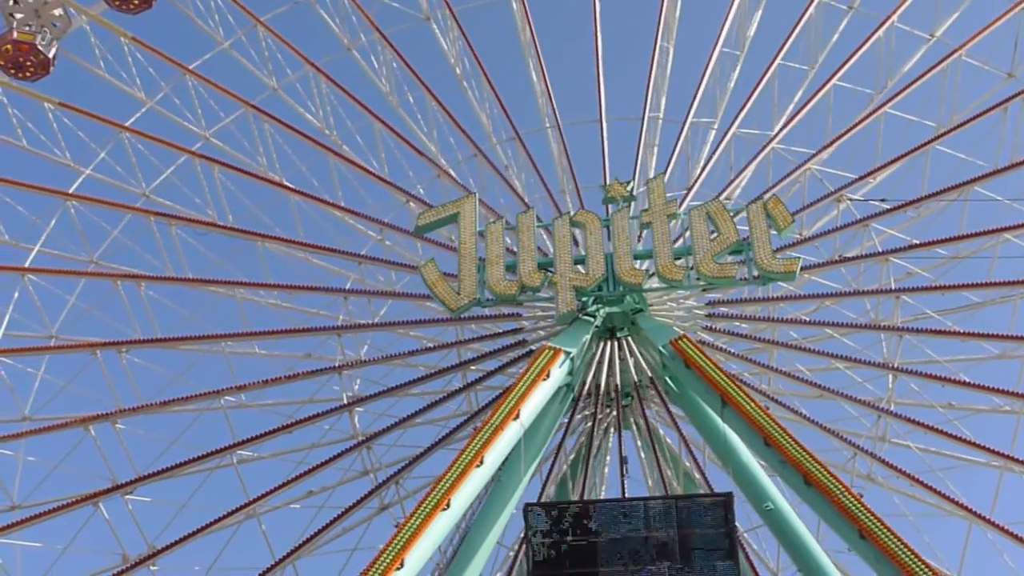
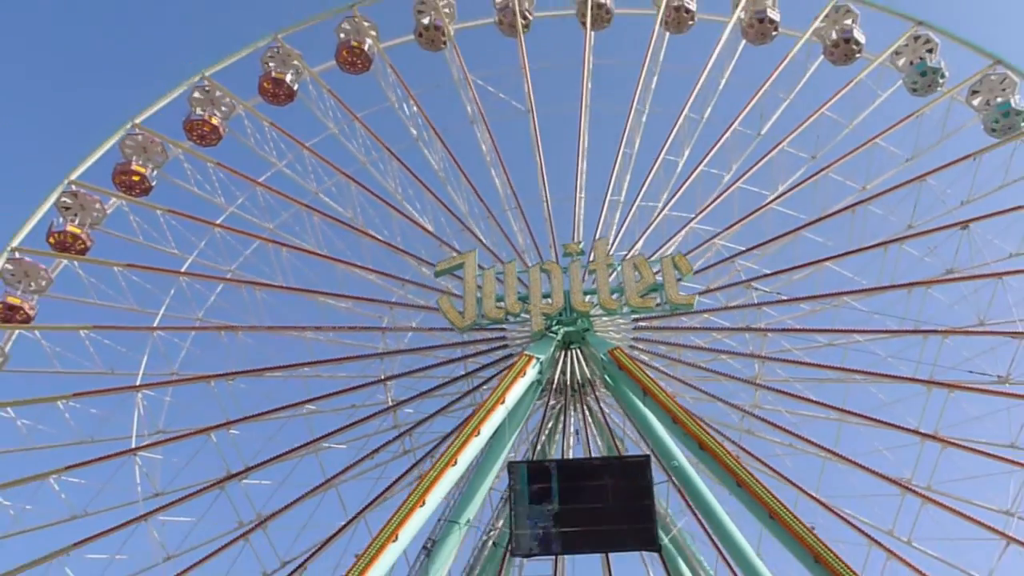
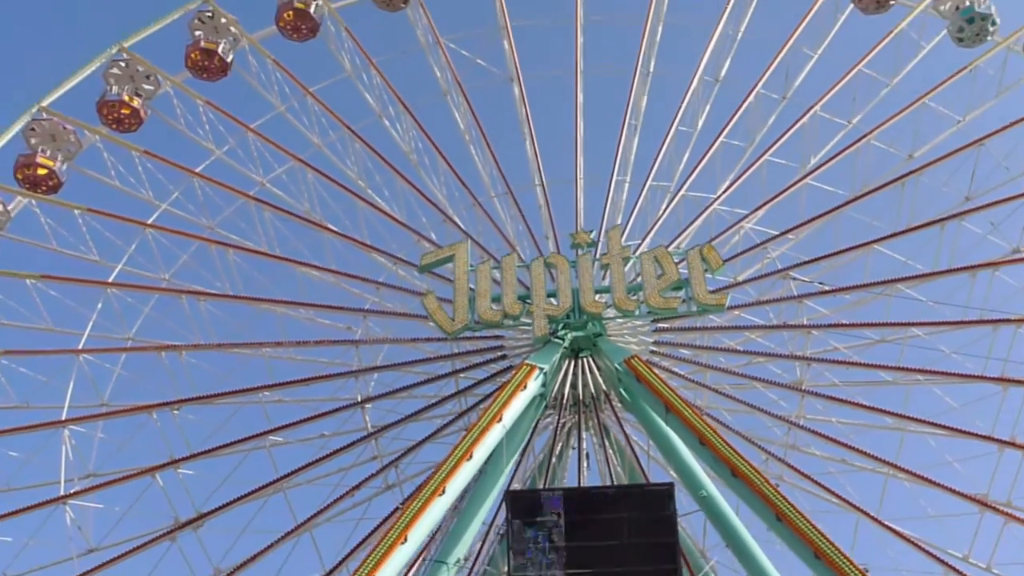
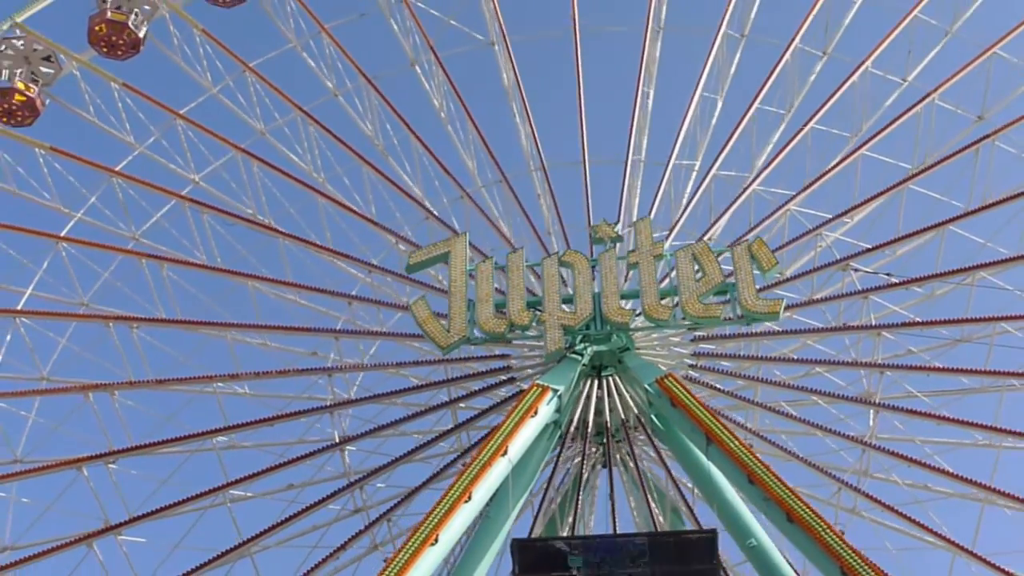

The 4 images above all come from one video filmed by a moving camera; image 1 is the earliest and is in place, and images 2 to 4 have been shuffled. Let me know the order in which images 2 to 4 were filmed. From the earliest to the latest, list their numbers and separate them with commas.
4, 3, 2
